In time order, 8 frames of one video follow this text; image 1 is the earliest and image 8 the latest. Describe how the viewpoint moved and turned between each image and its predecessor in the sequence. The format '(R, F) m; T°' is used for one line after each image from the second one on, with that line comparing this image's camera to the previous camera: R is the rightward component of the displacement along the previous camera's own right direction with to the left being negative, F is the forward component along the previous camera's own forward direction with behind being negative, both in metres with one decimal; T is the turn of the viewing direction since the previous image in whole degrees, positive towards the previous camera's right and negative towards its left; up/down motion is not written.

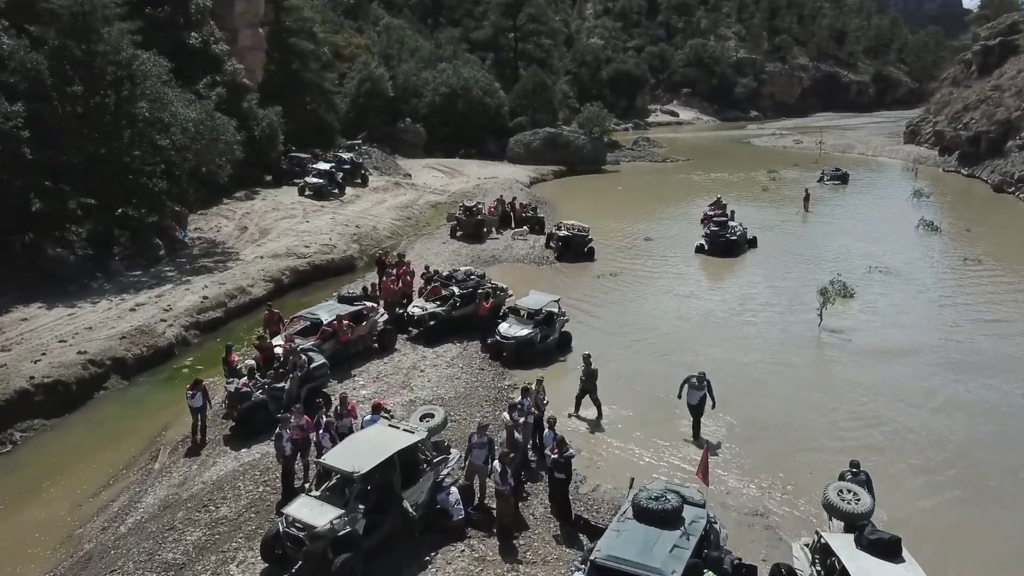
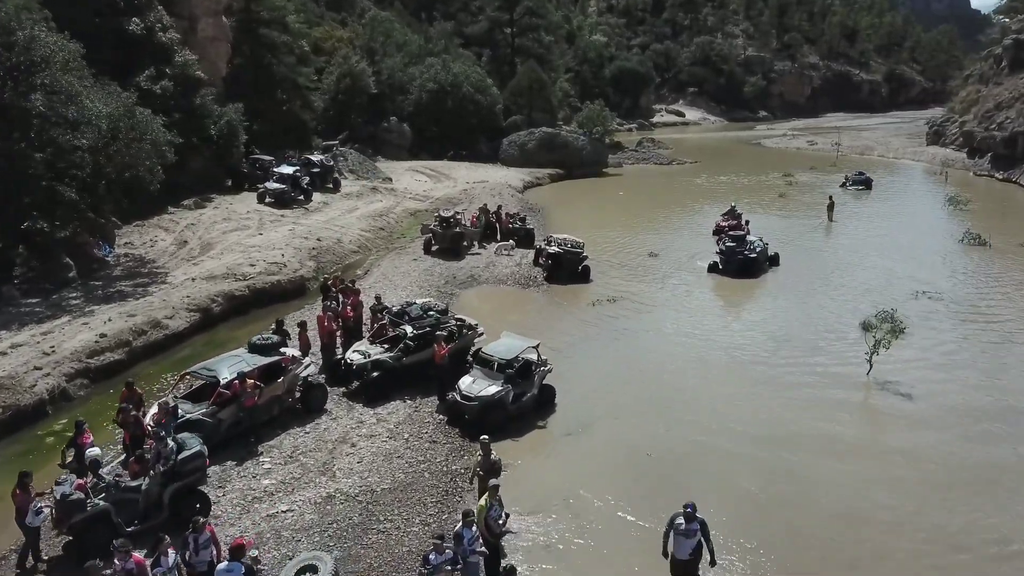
(+0.7, +4.0) m; 0°
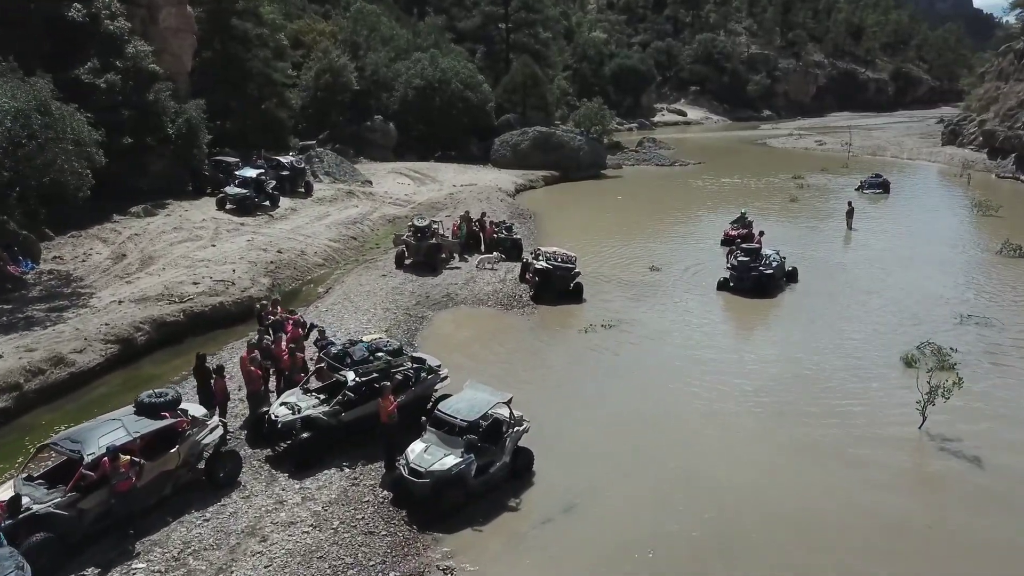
(+0.5, +3.0) m; 0°
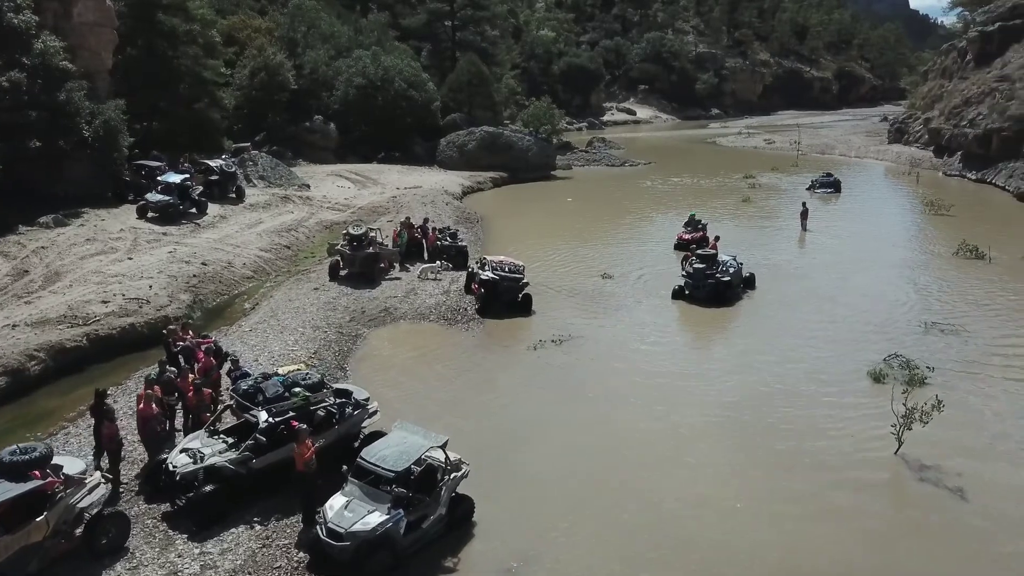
(+0.2, +1.4) m; +3°
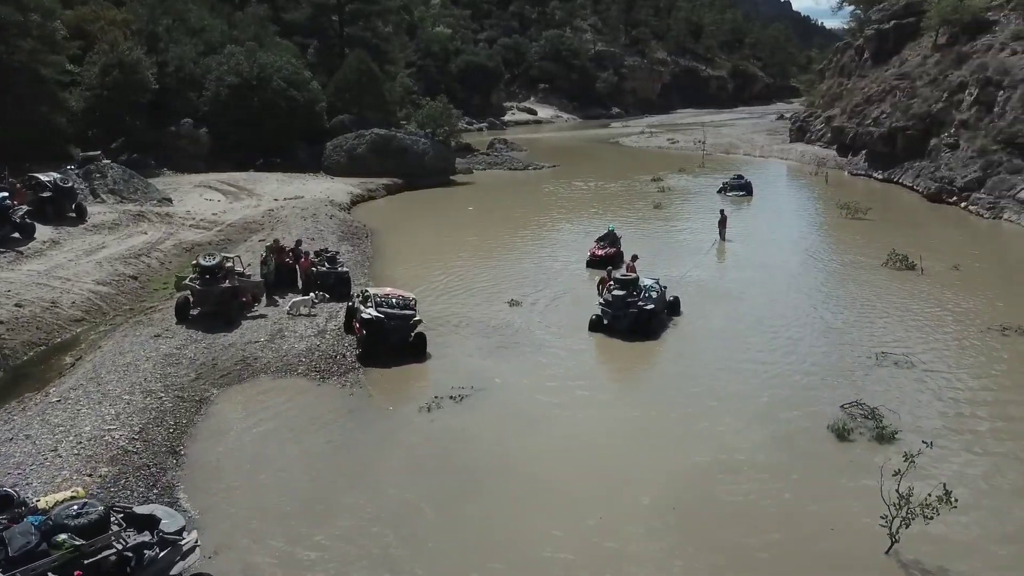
(+0.4, +3.1) m; +7°
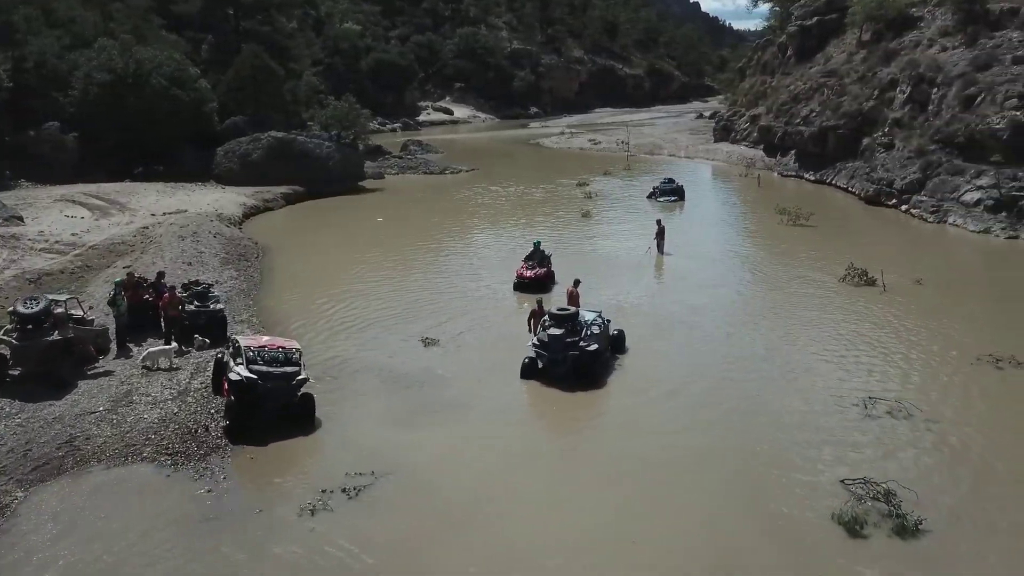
(+0.2, +3.2) m; +6°
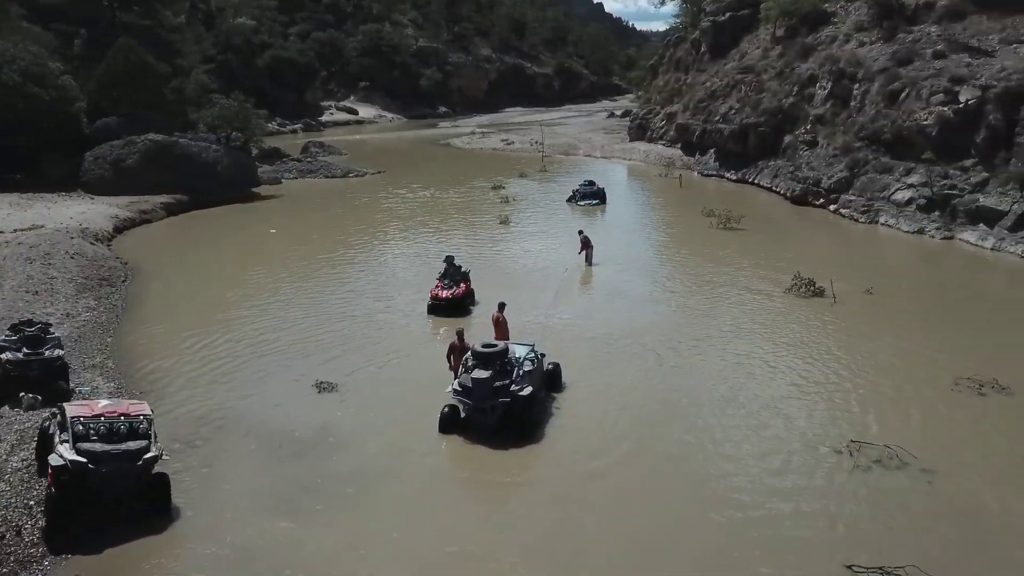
(0.0, +2.6) m; +6°
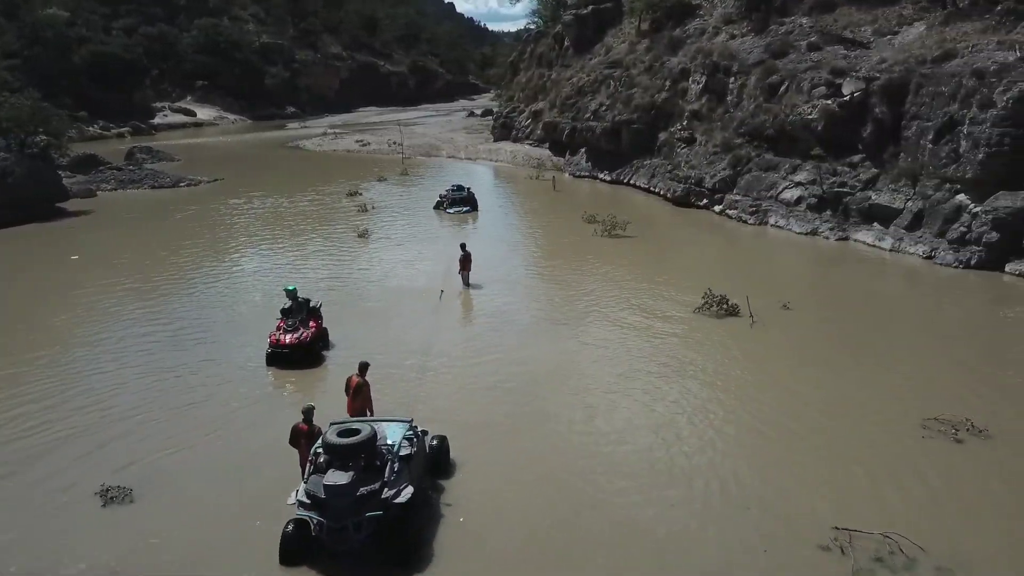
(0.0, +3.4) m; +10°
